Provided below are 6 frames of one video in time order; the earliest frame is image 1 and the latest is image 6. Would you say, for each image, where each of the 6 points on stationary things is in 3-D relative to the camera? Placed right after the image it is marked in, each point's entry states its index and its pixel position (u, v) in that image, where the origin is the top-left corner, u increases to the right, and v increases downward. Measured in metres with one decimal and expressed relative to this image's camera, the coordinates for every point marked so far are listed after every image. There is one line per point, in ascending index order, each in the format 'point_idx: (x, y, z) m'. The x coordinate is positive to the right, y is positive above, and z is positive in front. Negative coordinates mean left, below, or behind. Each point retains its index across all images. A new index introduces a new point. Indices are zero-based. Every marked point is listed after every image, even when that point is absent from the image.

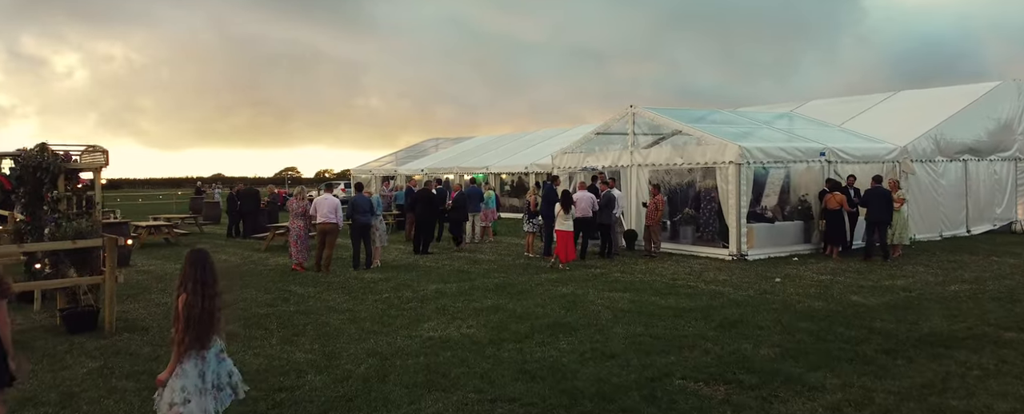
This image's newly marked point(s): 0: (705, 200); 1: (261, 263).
0: (+3.3, +0.1, +11.7) m
1: (-4.4, -1.0, +11.7) m
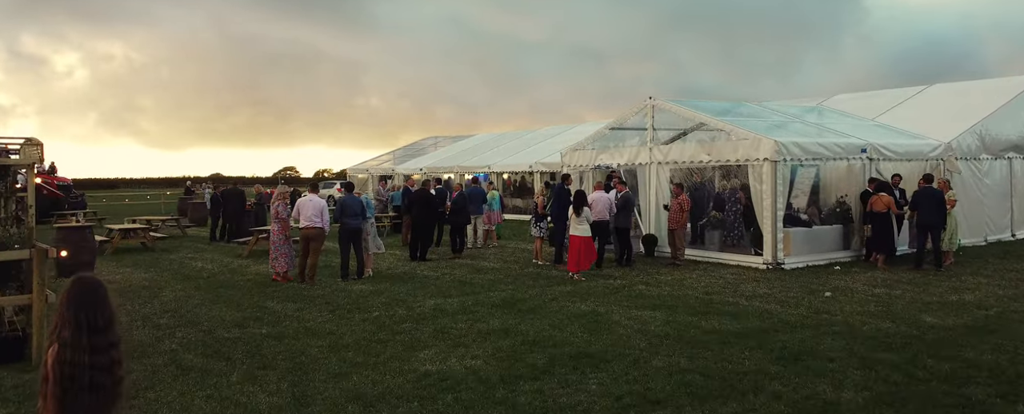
0: (+3.4, +0.1, +10.5) m
1: (-4.3, -1.0, +10.5) m
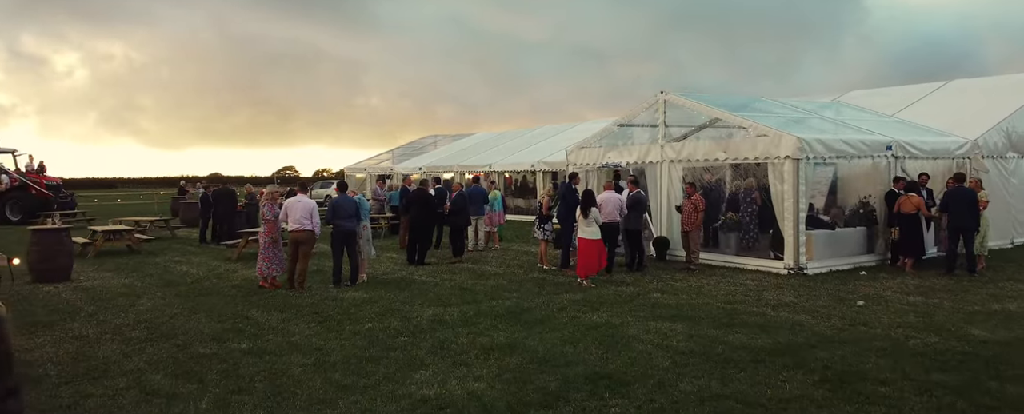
0: (+3.5, +0.1, +9.9) m
1: (-4.2, -1.0, +9.9) m
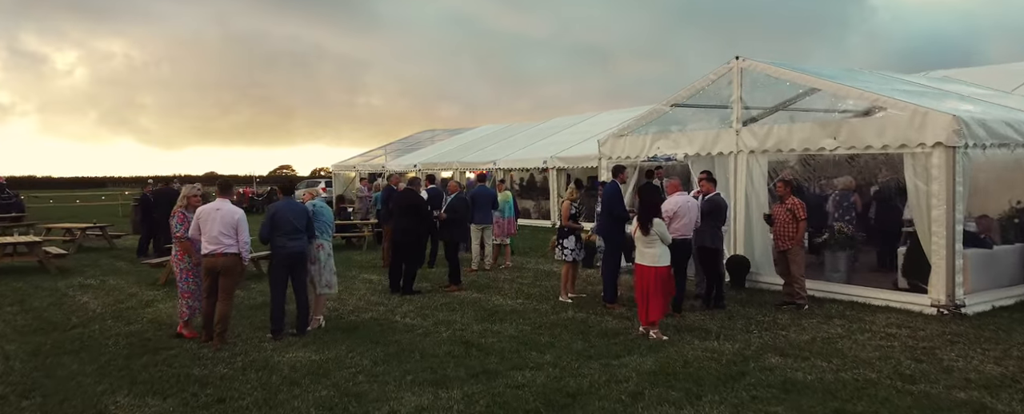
0: (+3.7, 0.0, +7.0) m
1: (-4.0, -1.1, +7.0) m
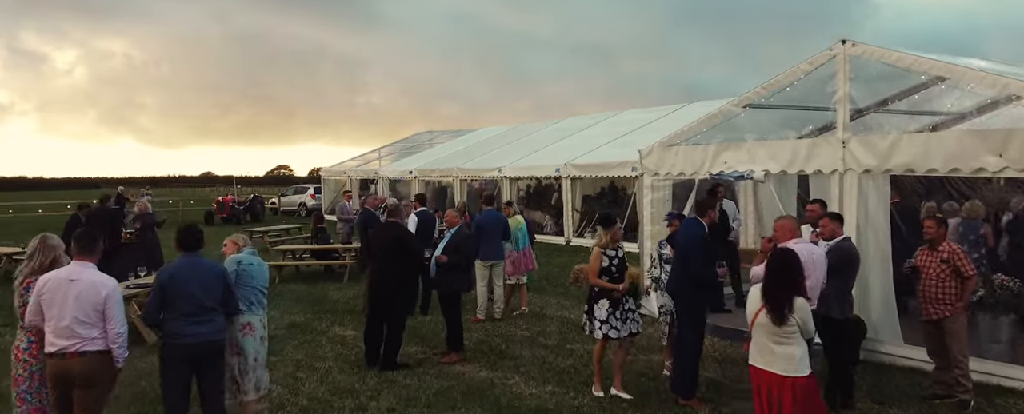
0: (+3.9, -0.4, +4.9) m
1: (-3.8, -1.5, +4.8) m
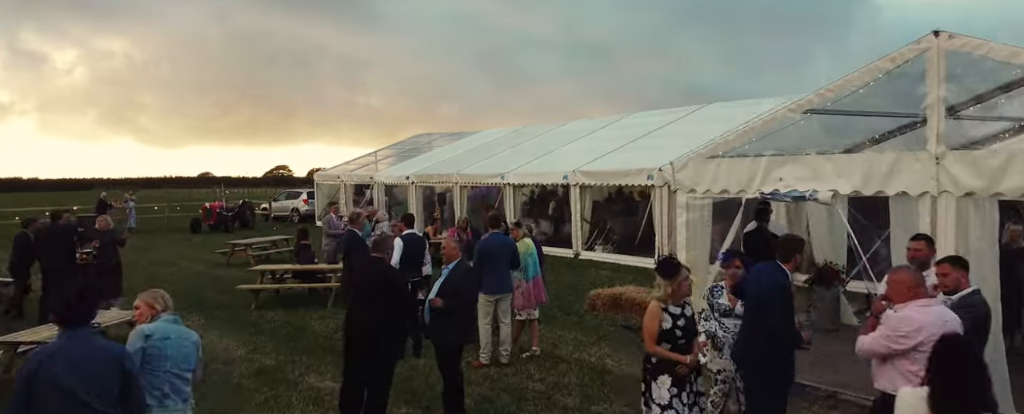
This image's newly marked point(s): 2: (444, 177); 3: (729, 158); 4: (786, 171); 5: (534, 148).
0: (+4.0, -0.6, +3.7) m
1: (-3.7, -1.7, +3.7) m
2: (-1.7, +0.8, +17.2) m
3: (+1.9, +0.4, +6.0) m
4: (+2.3, +0.3, +5.6) m
5: (+0.6, +1.6, +17.6) m
